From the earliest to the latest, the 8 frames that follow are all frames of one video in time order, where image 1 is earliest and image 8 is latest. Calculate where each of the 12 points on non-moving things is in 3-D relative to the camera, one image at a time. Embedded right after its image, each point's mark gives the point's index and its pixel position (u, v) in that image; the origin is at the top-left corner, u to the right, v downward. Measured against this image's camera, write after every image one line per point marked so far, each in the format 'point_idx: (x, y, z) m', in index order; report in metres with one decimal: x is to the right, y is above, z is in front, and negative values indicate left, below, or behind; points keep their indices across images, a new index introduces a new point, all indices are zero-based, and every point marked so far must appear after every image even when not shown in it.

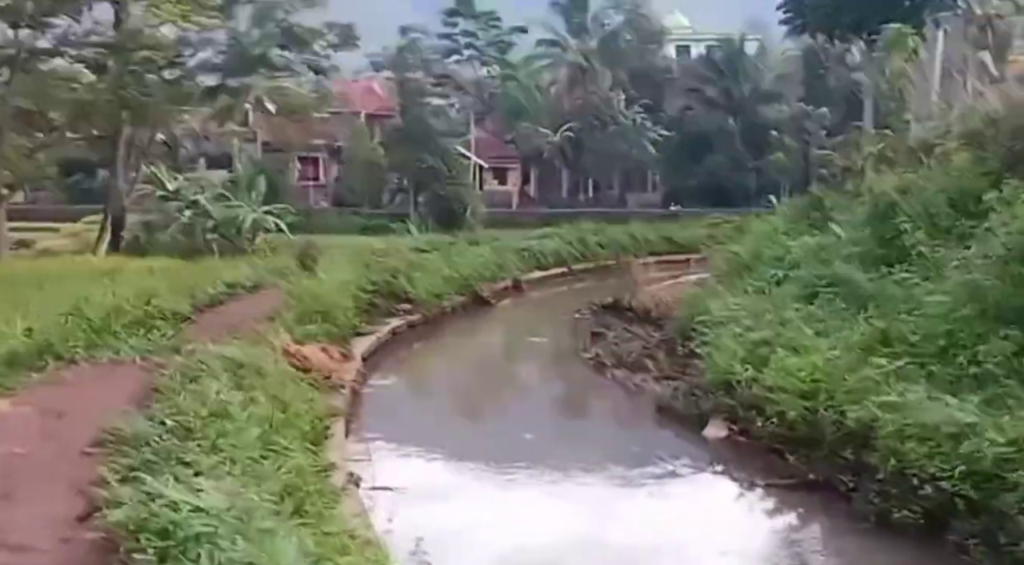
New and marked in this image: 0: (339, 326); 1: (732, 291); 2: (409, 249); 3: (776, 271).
0: (-1.4, -0.4, +10.1) m
1: (+2.1, -0.1, +11.5) m
2: (-1.5, +0.5, +17.6) m
3: (+2.5, +0.1, +11.4) m
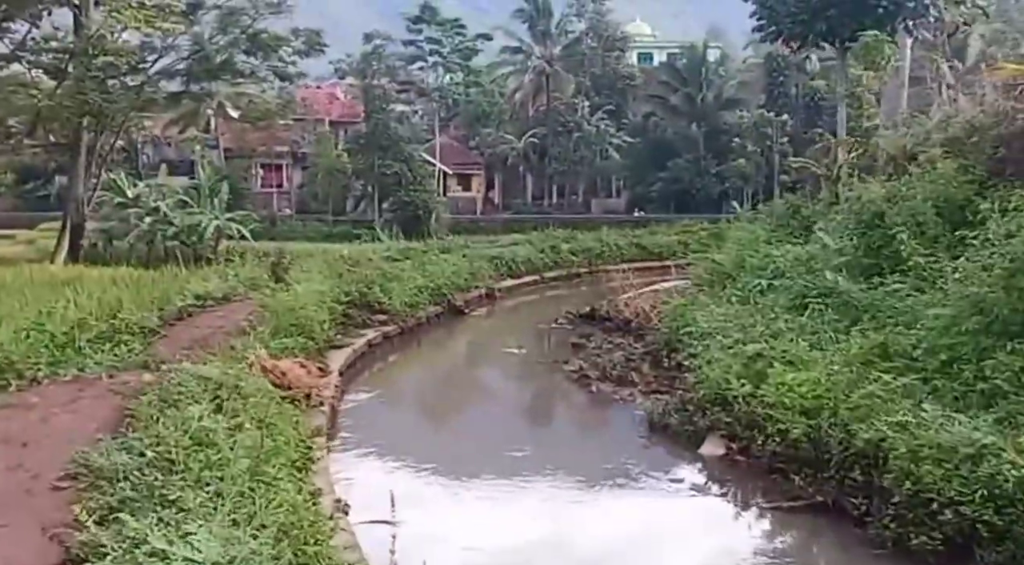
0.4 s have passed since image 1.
0: (-1.6, -0.5, +9.7) m
1: (+1.9, -0.2, +11.2) m
2: (-1.9, +0.3, +17.2) m
3: (+2.3, 0.0, +11.2) m
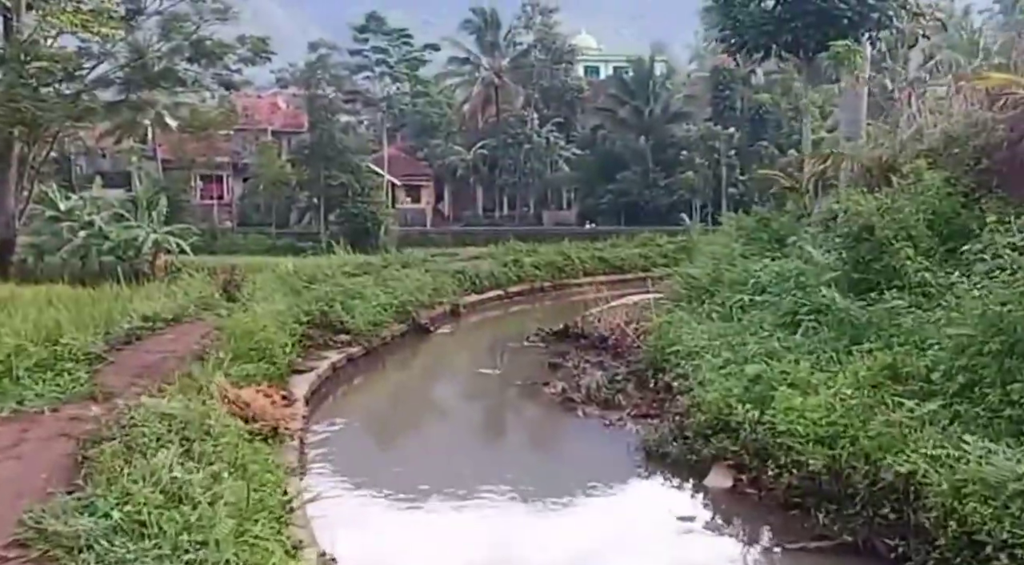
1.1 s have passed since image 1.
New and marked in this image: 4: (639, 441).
0: (-1.8, -0.6, +9.1) m
1: (+1.6, -0.3, +10.8) m
2: (-2.4, +0.1, +16.6) m
3: (+2.1, -0.1, +10.7) m
4: (+0.8, -1.0, +7.7) m
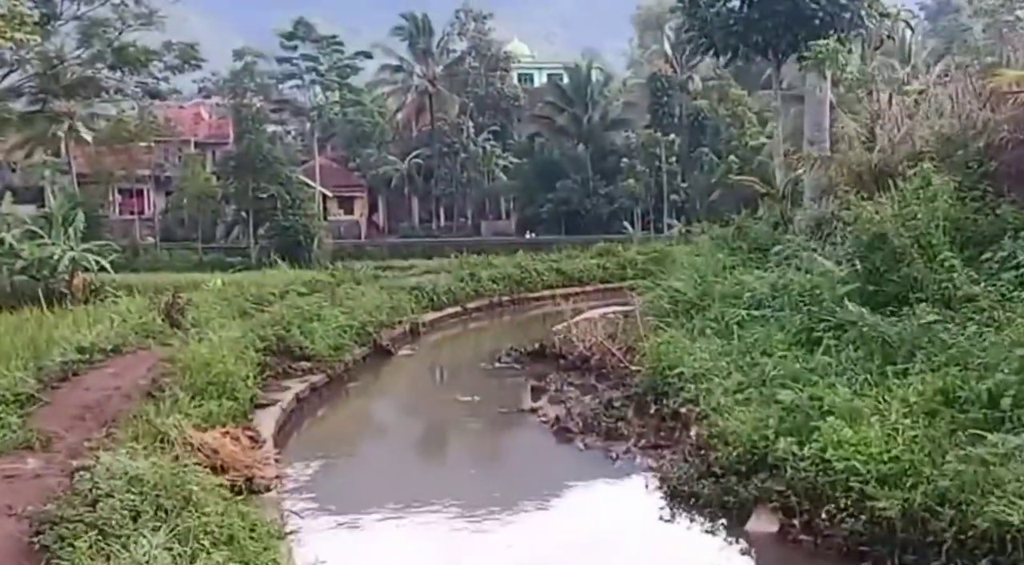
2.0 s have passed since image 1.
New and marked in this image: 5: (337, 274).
0: (-1.8, -0.8, +8.2) m
1: (+1.4, -0.4, +10.0) m
2: (-2.9, -0.1, +15.6) m
3: (+1.9, -0.2, +10.0) m
4: (+0.8, -1.1, +6.9) m
5: (-2.7, +0.1, +18.9) m
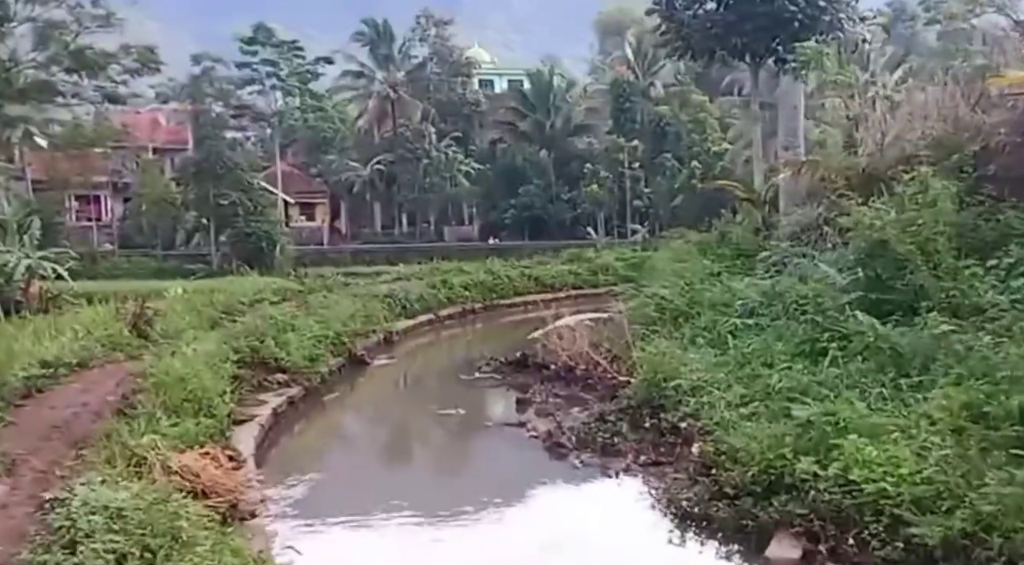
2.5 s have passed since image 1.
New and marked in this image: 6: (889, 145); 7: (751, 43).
0: (-1.9, -0.8, +7.8) m
1: (+1.3, -0.5, +9.7) m
2: (-3.2, -0.2, +15.1) m
3: (+1.8, -0.3, +9.7) m
4: (+0.8, -1.2, +6.6) m
5: (-3.1, 0.0, +18.5) m
6: (+3.7, +1.3, +11.8) m
7: (+3.0, +3.0, +15.5) m
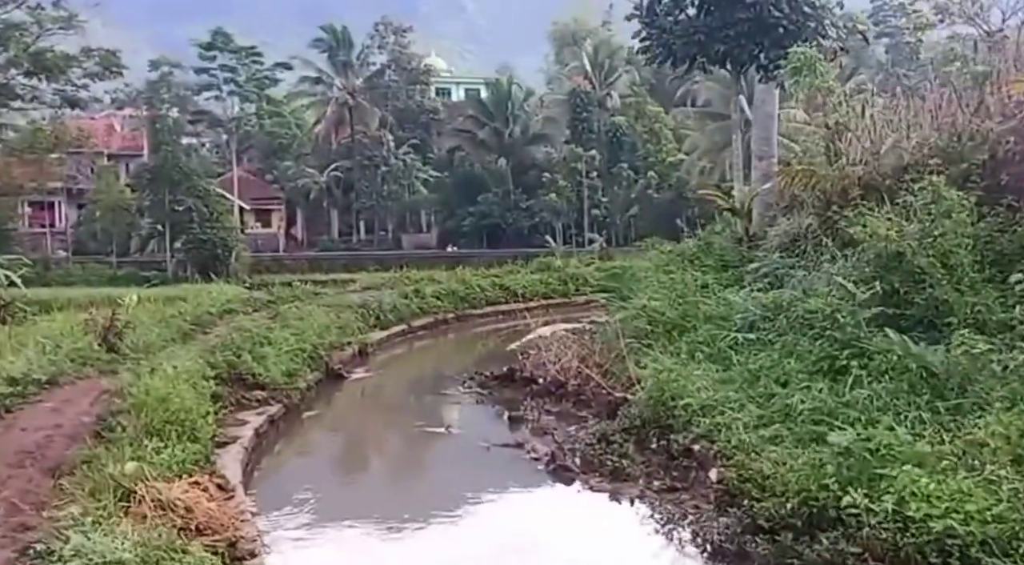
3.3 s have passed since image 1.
0: (-1.9, -0.9, +7.3) m
1: (+1.3, -0.6, +9.3) m
2: (-3.4, -0.4, +14.6) m
3: (+1.7, -0.4, +9.3) m
4: (+0.9, -1.3, +6.2) m
5: (-3.5, -0.1, +17.9) m
6: (+3.5, +1.2, +11.5) m
7: (+2.8, +2.9, +15.2) m
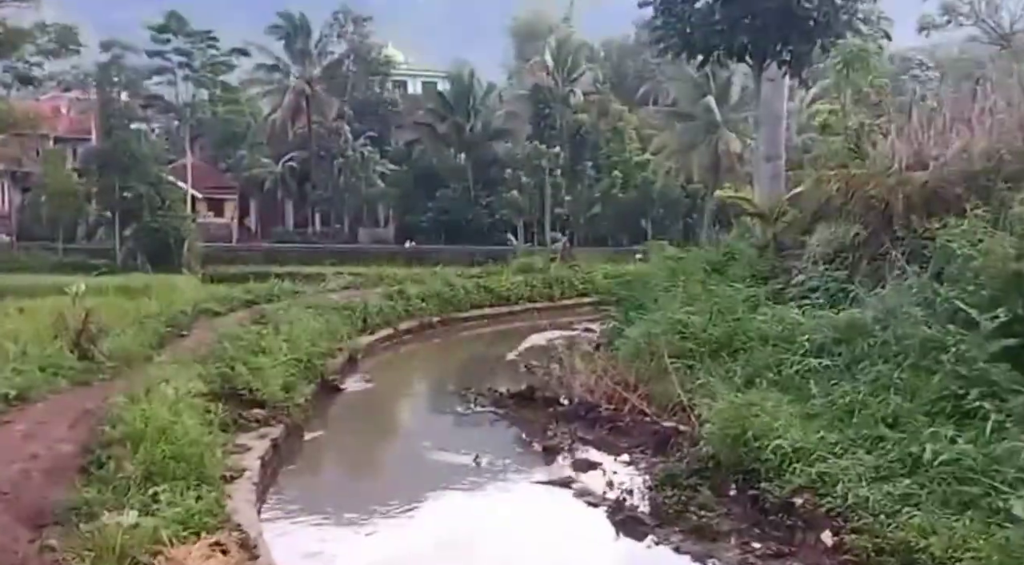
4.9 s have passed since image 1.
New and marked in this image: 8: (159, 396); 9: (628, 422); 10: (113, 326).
0: (-1.5, -1.0, +6.1) m
1: (+1.6, -0.7, +8.2) m
2: (-3.4, -0.3, +13.3) m
3: (+2.0, -0.5, +8.3) m
4: (+1.3, -1.4, +5.1) m
5: (-3.6, -0.1, +16.6) m
6: (+3.8, +1.1, +10.5) m
7: (+2.9, +2.8, +14.2) m
8: (-2.1, -0.6, +7.0) m
9: (+0.9, -1.0, +9.0) m
10: (-3.5, -0.4, +10.6) m
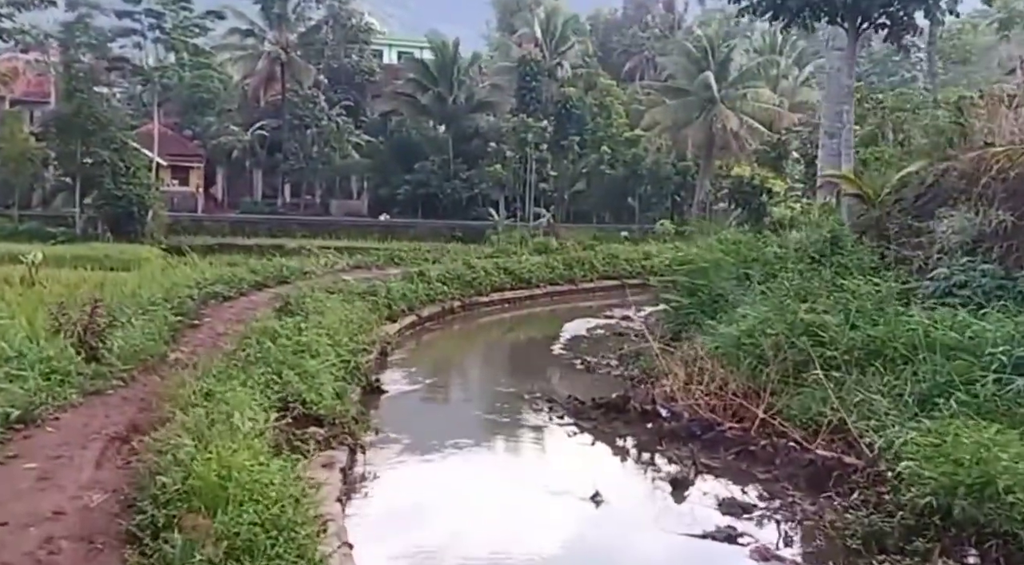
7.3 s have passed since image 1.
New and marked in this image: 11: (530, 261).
0: (-0.7, -1.0, +4.3) m
1: (+2.3, -0.7, +6.6) m
2: (-2.8, -0.1, +11.5) m
3: (+2.7, -0.5, +6.7) m
4: (+2.1, -1.4, +3.5) m
5: (-3.2, +0.2, +14.8) m
6: (+4.4, +1.1, +8.9) m
7: (+3.5, +2.9, +12.5) m
8: (-1.3, -0.6, +5.3) m
9: (+1.6, -1.0, +7.4) m
10: (-2.8, -0.3, +8.8) m
11: (+0.4, +0.2, +18.5) m
